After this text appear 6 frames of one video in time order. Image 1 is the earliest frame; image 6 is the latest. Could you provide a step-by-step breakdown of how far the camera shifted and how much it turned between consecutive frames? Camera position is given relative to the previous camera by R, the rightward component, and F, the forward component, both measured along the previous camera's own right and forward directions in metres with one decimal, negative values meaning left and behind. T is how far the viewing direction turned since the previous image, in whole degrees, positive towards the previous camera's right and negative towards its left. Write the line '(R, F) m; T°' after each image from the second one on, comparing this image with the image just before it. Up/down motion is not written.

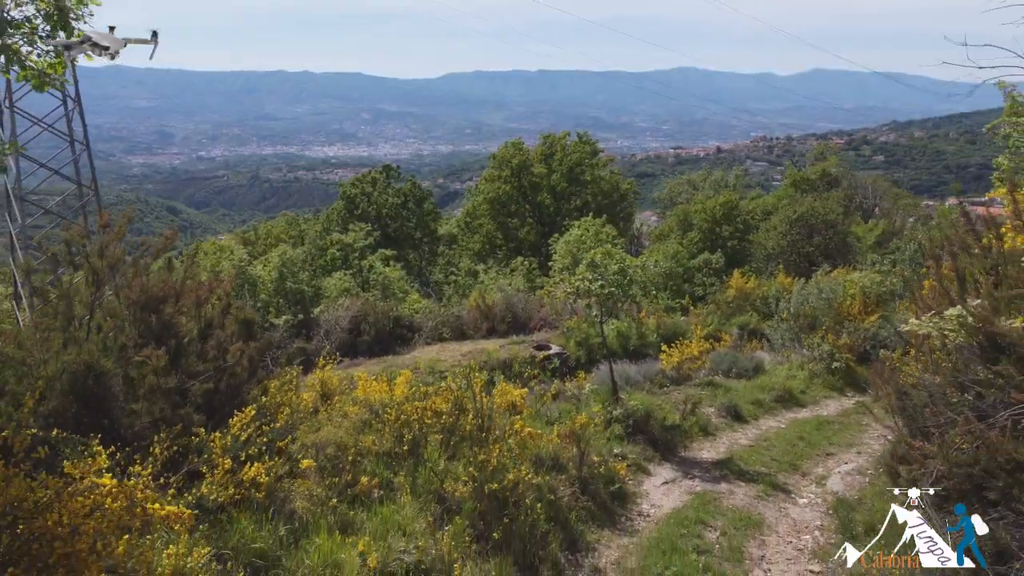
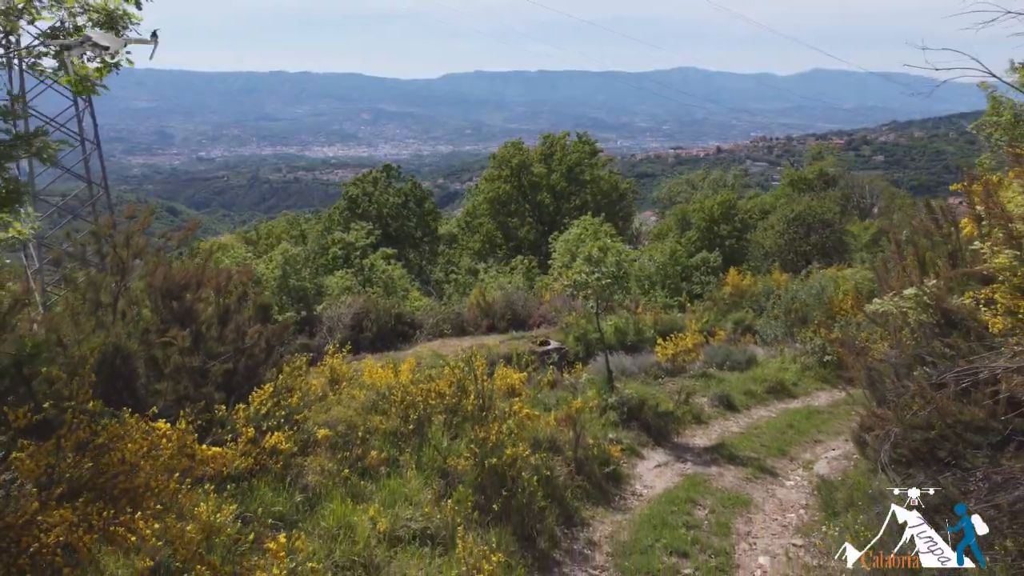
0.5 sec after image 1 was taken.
(0.0, -0.3) m; 0°
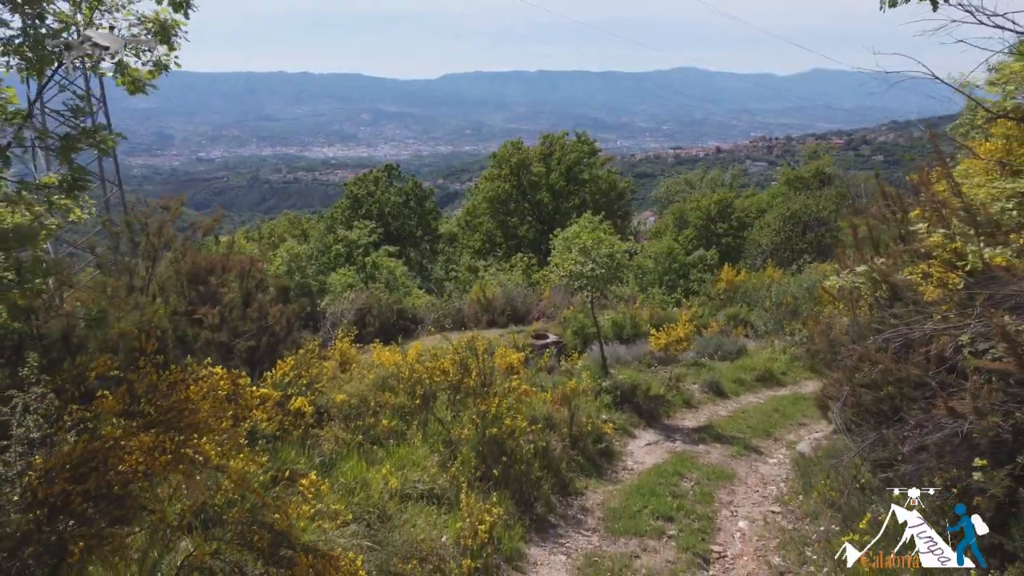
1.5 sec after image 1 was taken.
(0.0, -0.5) m; 0°
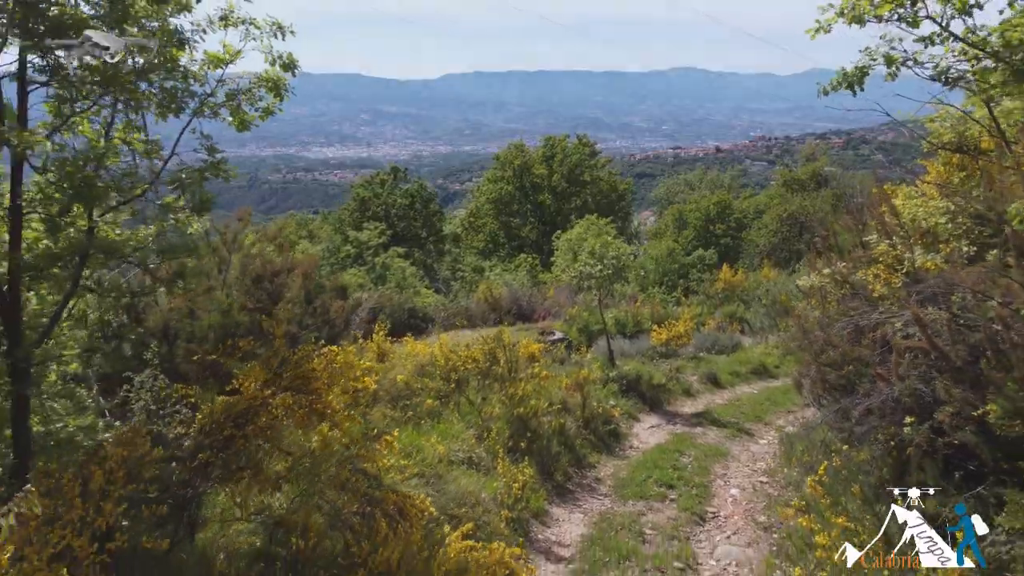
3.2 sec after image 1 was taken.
(-0.2, -1.0) m; 0°
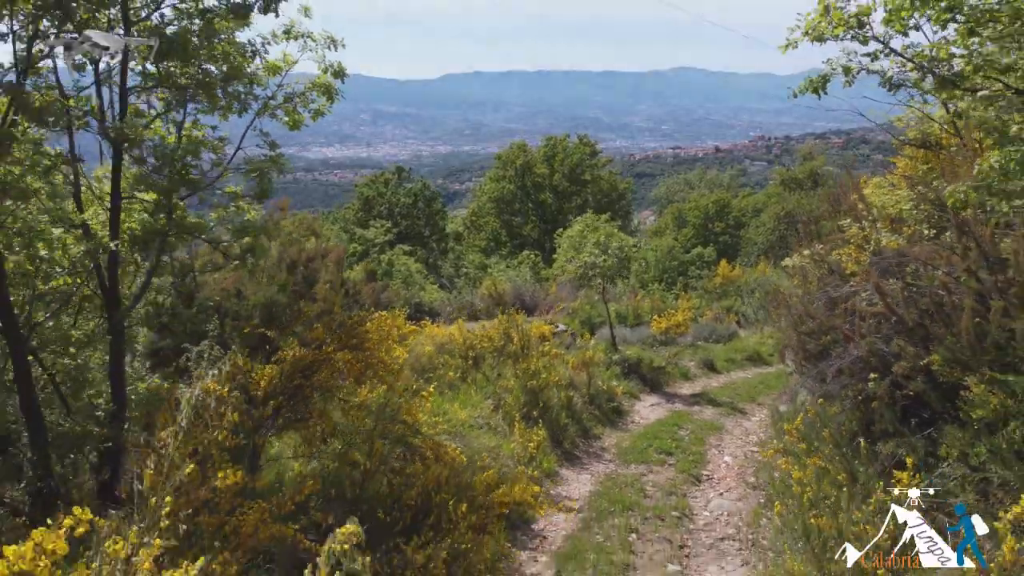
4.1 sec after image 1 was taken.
(-0.1, -0.7) m; 0°
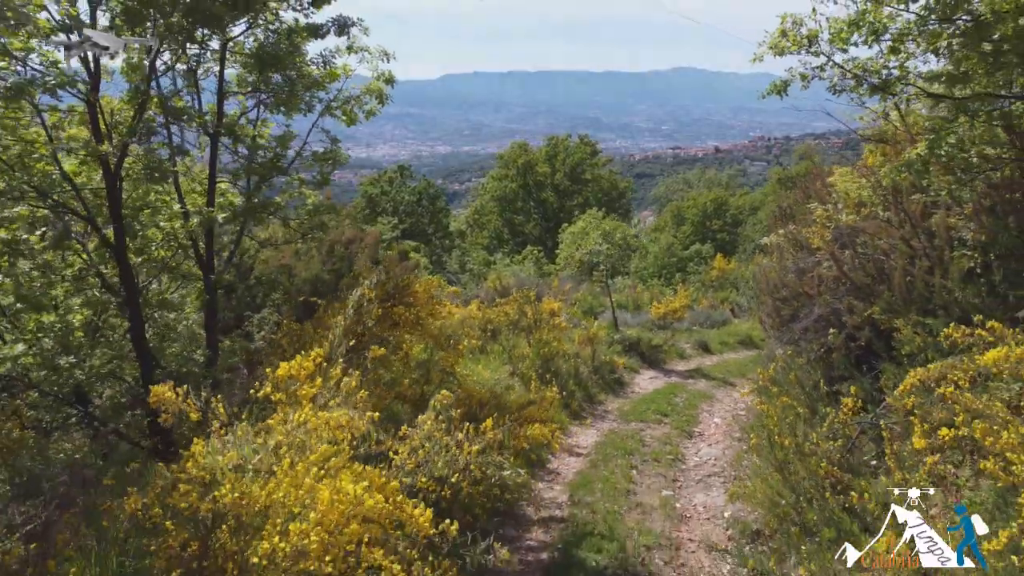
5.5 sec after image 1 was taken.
(-0.2, -1.0) m; 0°
